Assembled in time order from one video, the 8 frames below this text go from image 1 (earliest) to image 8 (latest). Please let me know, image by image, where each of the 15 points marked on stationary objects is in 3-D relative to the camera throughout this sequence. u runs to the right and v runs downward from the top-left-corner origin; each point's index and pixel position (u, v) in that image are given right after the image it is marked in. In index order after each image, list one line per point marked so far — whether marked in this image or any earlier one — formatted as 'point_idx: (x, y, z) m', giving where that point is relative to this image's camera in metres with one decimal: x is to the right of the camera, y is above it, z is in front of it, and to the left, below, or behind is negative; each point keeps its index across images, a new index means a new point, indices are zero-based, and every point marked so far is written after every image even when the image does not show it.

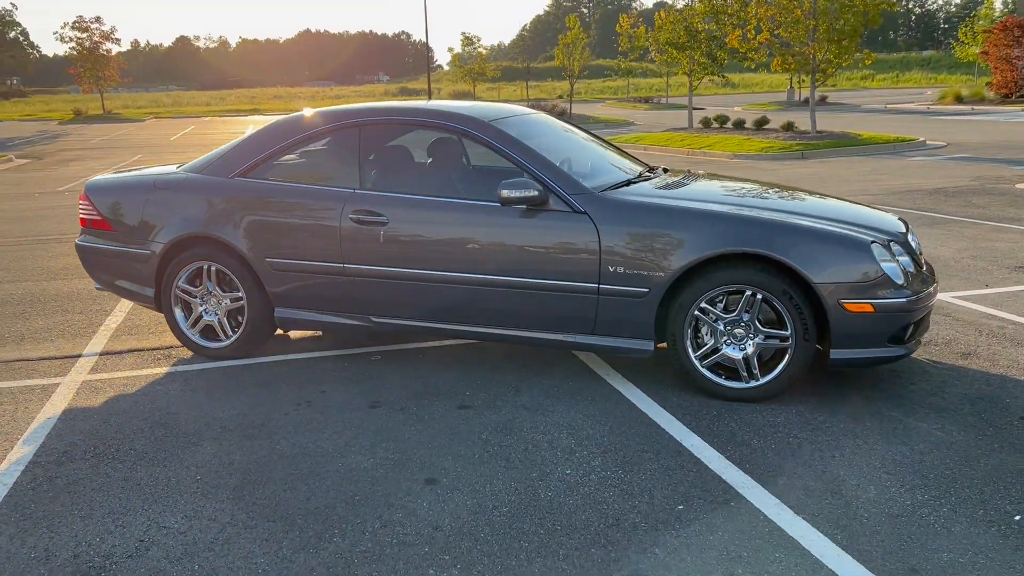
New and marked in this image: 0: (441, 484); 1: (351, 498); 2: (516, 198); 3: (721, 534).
0: (-0.3, -0.8, +3.4) m
1: (-0.6, -0.8, +3.2) m
2: (0.0, +0.4, +4.2) m
3: (+0.7, -0.8, +2.9) m
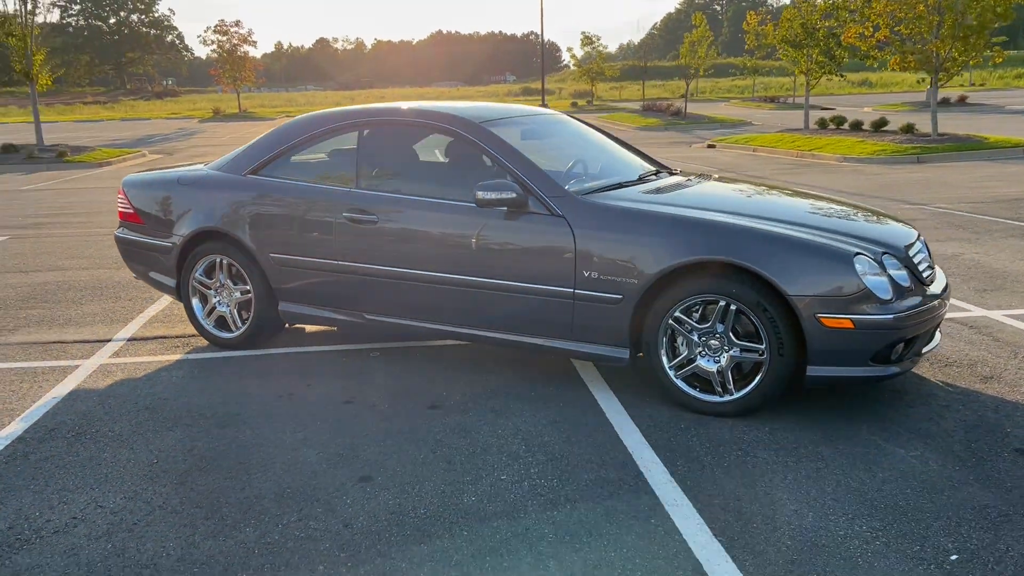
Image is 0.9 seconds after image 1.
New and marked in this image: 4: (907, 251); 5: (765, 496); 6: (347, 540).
0: (-0.5, -0.8, +3.4) m
1: (-0.9, -0.8, +3.3) m
2: (-0.1, +0.4, +4.2) m
3: (+0.4, -0.9, +2.8) m
4: (+1.9, +0.2, +4.1) m
5: (+0.9, -0.8, +3.2) m
6: (-0.6, -0.9, +2.9) m
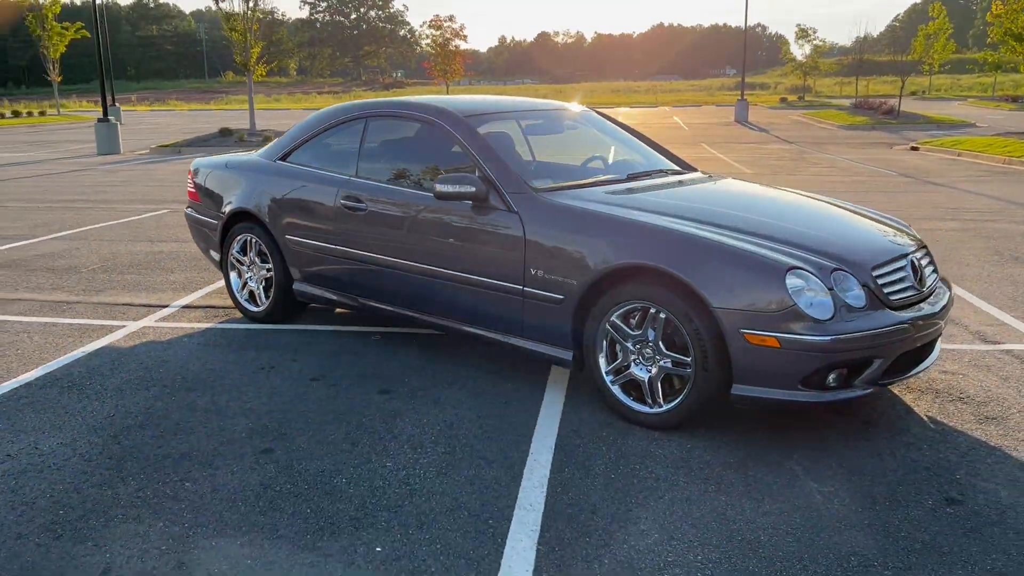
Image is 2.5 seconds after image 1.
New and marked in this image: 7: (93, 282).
0: (-1.0, -0.7, +3.6) m
1: (-1.4, -0.7, +3.6) m
2: (-0.3, +0.5, +4.3) m
3: (-0.3, -0.9, +2.8) m
4: (+1.5, +0.1, +3.7) m
5: (+0.4, -0.8, +3.1) m
6: (-1.1, -0.8, +3.1) m
7: (-3.4, +0.1, +7.1) m
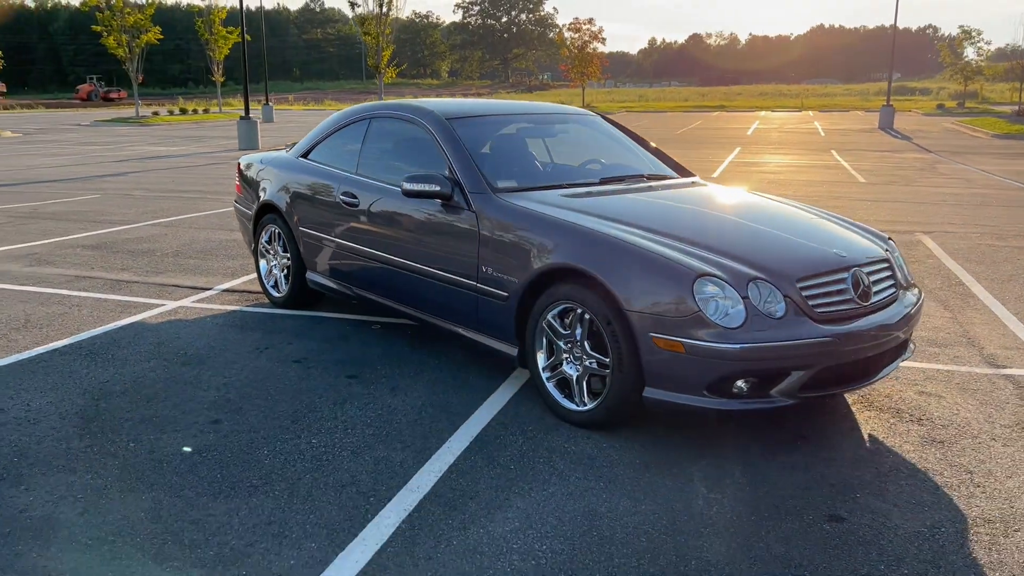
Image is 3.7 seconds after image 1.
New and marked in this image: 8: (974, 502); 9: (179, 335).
0: (-1.3, -0.6, +3.9) m
1: (-1.7, -0.6, +4.0) m
2: (-0.5, +0.5, +4.5) m
3: (-0.7, -0.8, +3.1) m
4: (+1.2, 0.0, +3.6) m
5: (-0.1, -0.8, +3.2) m
6: (-1.6, -0.7, +3.5) m
7: (-3.1, +0.2, +7.7) m
8: (+1.7, -0.8, +3.2) m
9: (-2.1, -0.3, +5.4) m
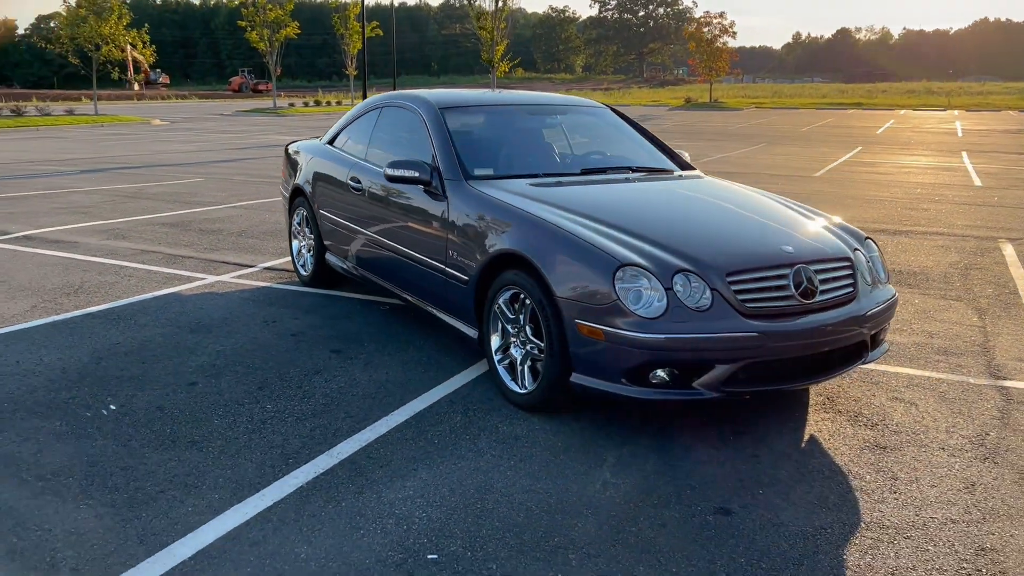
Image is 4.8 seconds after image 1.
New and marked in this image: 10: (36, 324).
0: (-1.6, -0.5, +4.3) m
1: (-1.9, -0.5, +4.4) m
2: (-0.6, +0.6, +4.7) m
3: (-1.1, -0.7, +3.3) m
4: (+0.9, +0.1, +3.6) m
5: (-0.4, -0.7, +3.3) m
6: (-1.9, -0.6, +3.9) m
7: (-2.8, +0.4, +8.3) m
8: (+1.3, -0.8, +3.1) m
9: (-2.1, -0.1, +5.8) m
10: (-2.9, -0.2, +5.3) m
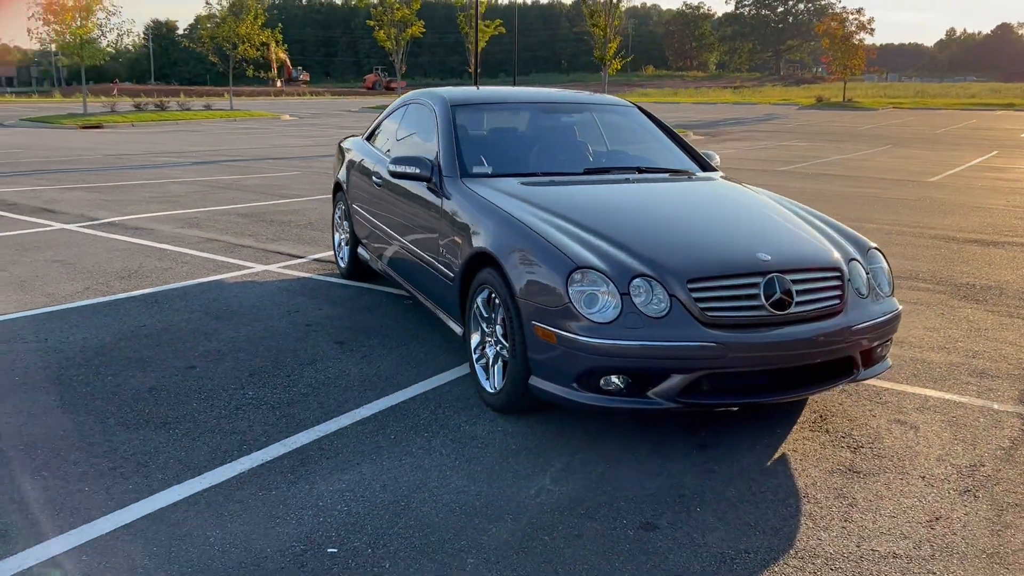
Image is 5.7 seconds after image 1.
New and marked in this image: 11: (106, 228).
0: (-1.7, -0.4, +4.5) m
1: (-2.0, -0.4, +4.6) m
2: (-0.6, +0.6, +4.7) m
3: (-1.3, -0.7, +3.4) m
4: (+0.8, 0.0, +3.4) m
5: (-0.6, -0.7, +3.4) m
6: (-2.0, -0.5, +4.1) m
7: (-2.2, +0.5, +8.6) m
8: (+1.0, -0.8, +2.9) m
9: (-1.9, 0.0, +6.1) m
10: (-2.8, -0.1, +5.7) m
11: (-4.1, +0.6, +8.7) m
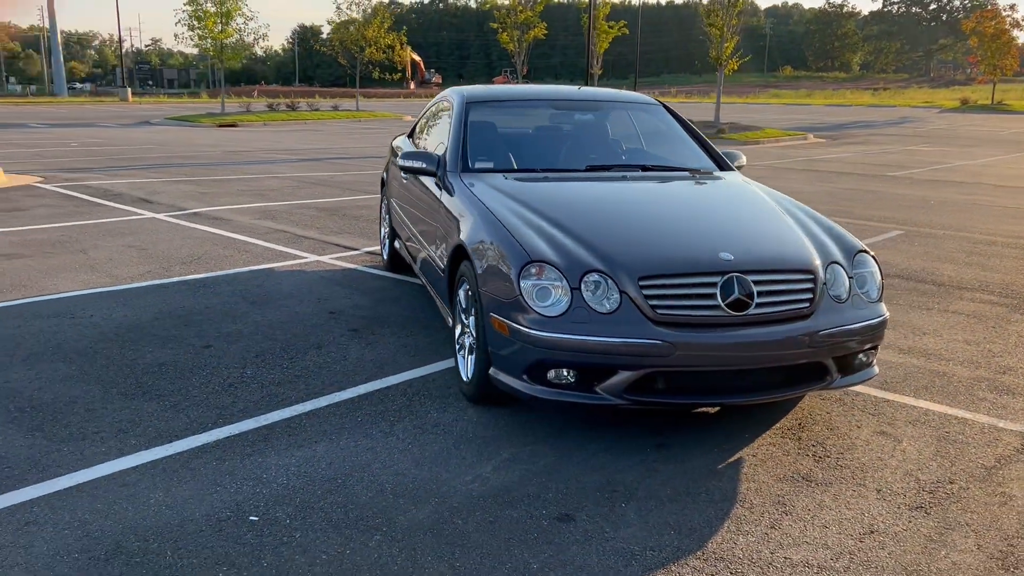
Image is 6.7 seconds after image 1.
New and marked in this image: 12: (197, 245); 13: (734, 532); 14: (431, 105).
0: (-1.7, -0.3, +4.8) m
1: (-2.0, -0.3, +5.0) m
2: (-0.6, +0.7, +4.9) m
3: (-1.5, -0.6, +3.7) m
4: (+0.6, 0.0, +3.4) m
5: (-0.8, -0.6, +3.5) m
6: (-2.1, -0.4, +4.5) m
7: (-1.7, +0.6, +8.9) m
8: (+0.7, -0.8, +2.8) m
9: (-1.7, 0.0, +6.4) m
10: (-2.7, 0.0, +6.1) m
11: (-3.5, +0.8, +9.3) m
12: (-2.8, +0.4, +7.7) m
13: (+0.7, -0.8, +2.9) m
14: (-0.6, +1.3, +6.3) m
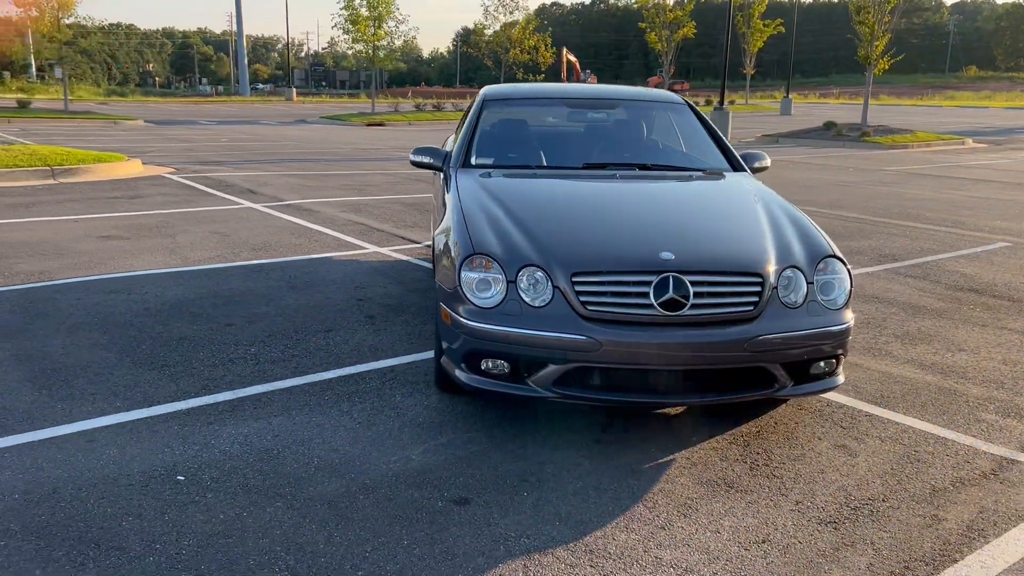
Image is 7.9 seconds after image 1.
0: (-1.7, -0.2, +5.1) m
1: (-1.9, -0.2, +5.4) m
2: (-0.5, +0.7, +5.1) m
3: (-1.7, -0.5, +4.1) m
4: (+0.3, 0.0, +3.4) m
5: (-1.1, -0.6, +3.8) m
6: (-2.1, -0.3, +4.9) m
7: (-0.9, +0.7, +9.3) m
8: (+0.4, -0.8, +2.8) m
9: (-1.4, +0.1, +6.8) m
10: (-2.4, +0.1, +6.7) m
11: (-2.6, +0.9, +9.9) m
12: (-2.3, +0.5, +8.2) m
13: (+0.4, -0.8, +2.9) m
14: (-0.3, +1.4, +6.4) m
